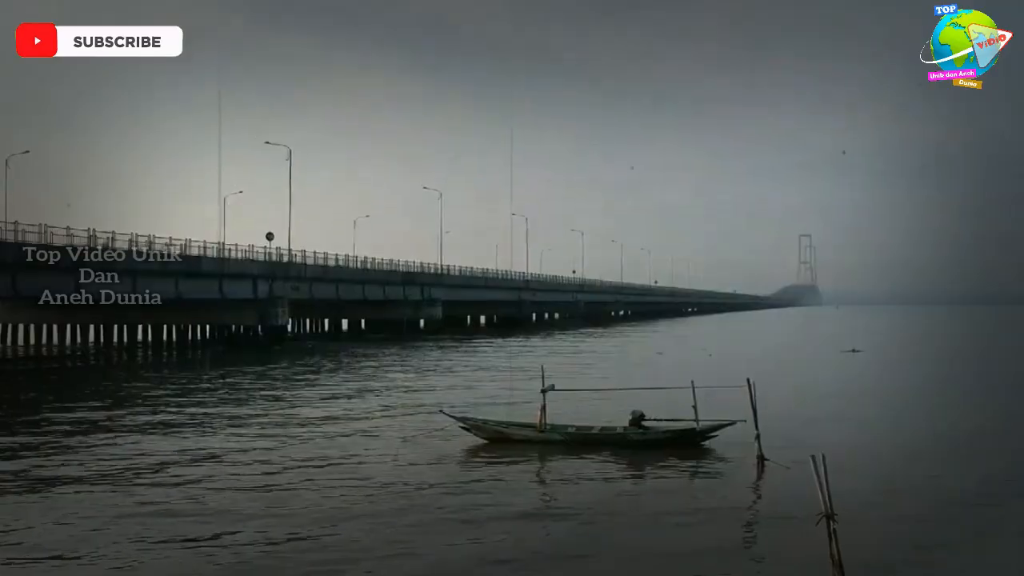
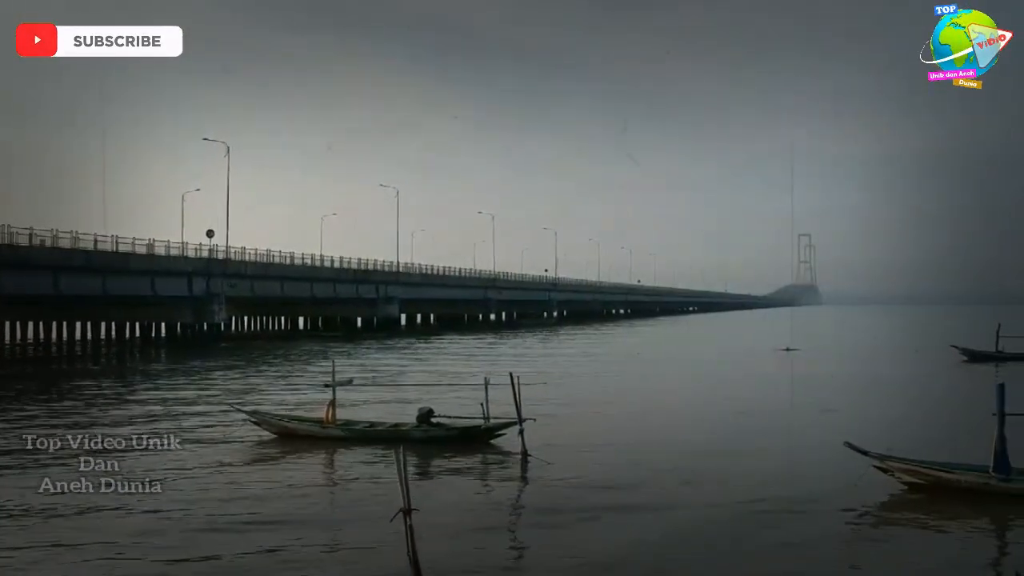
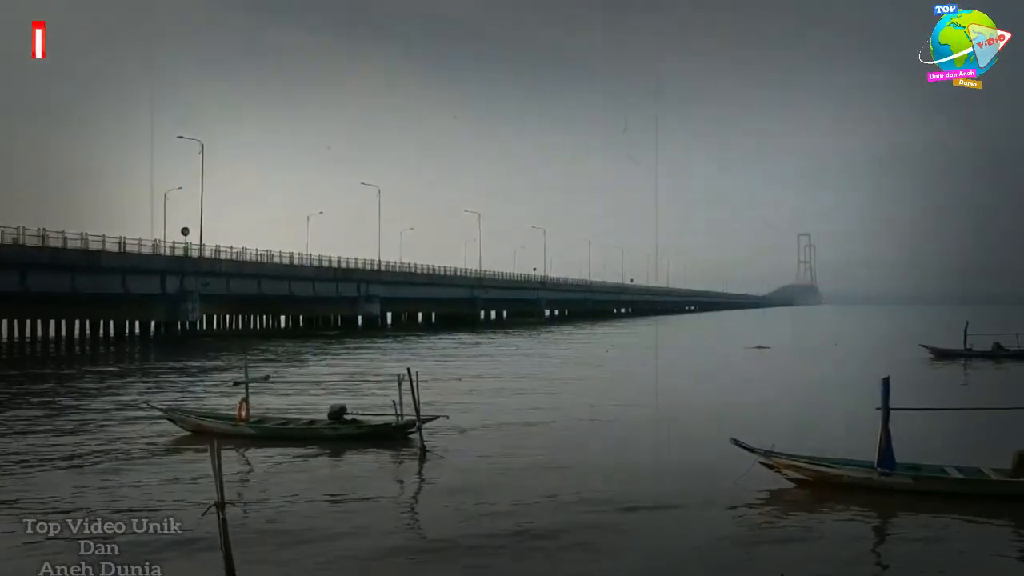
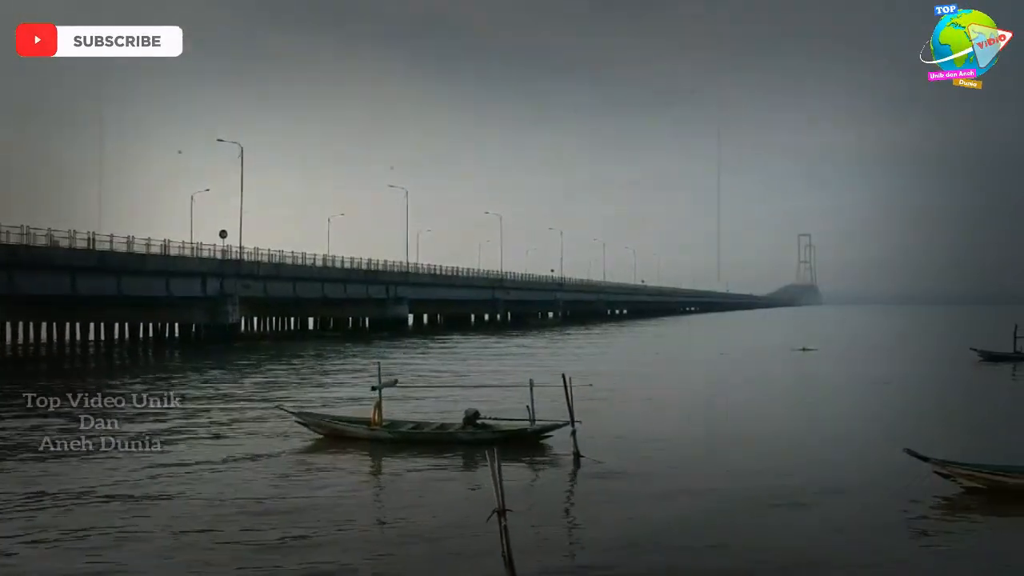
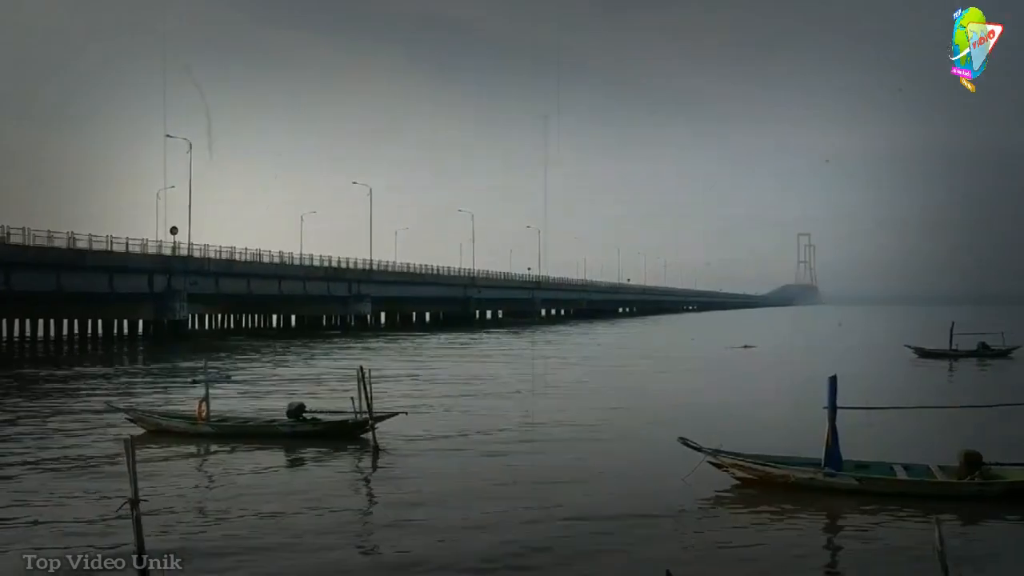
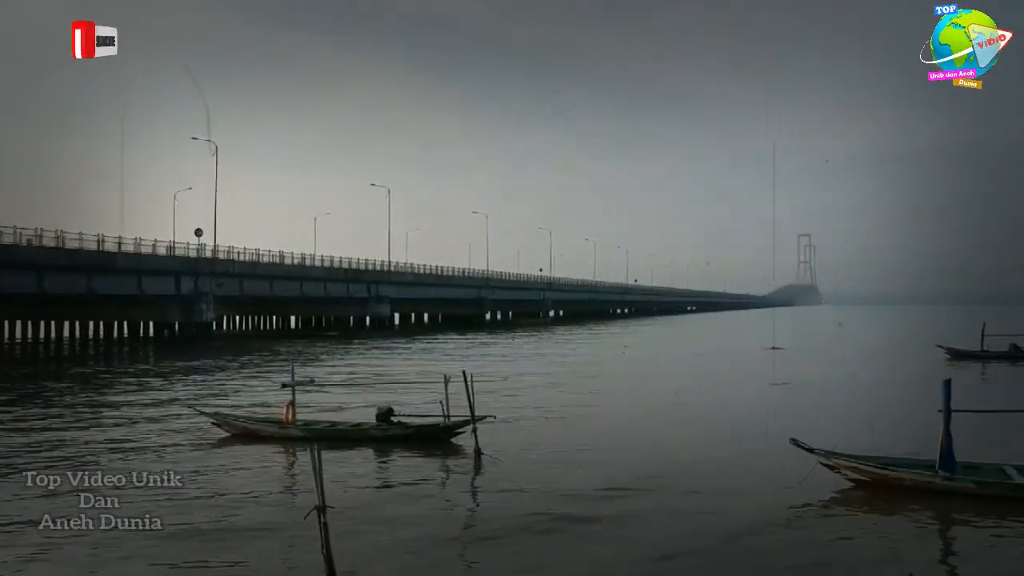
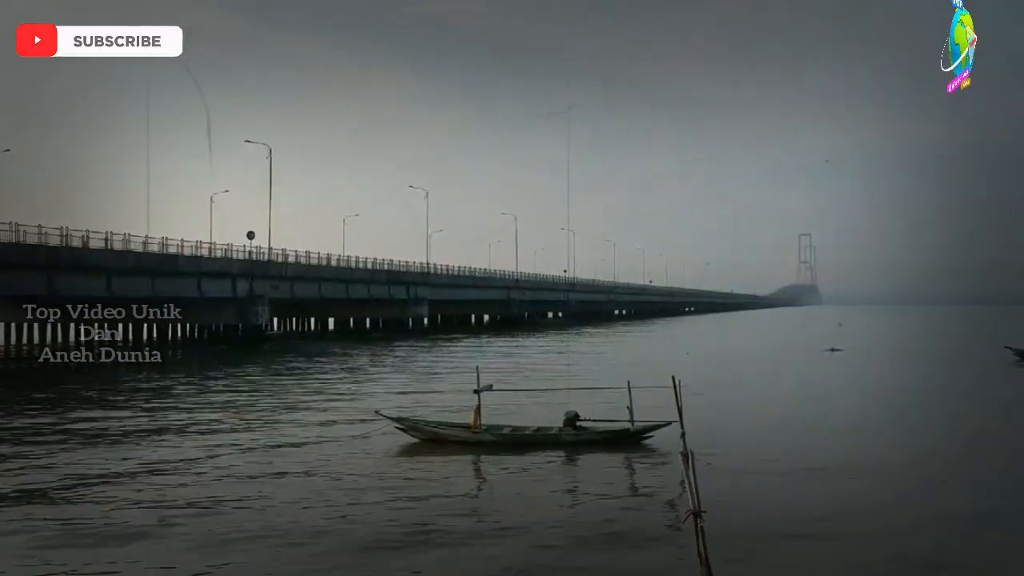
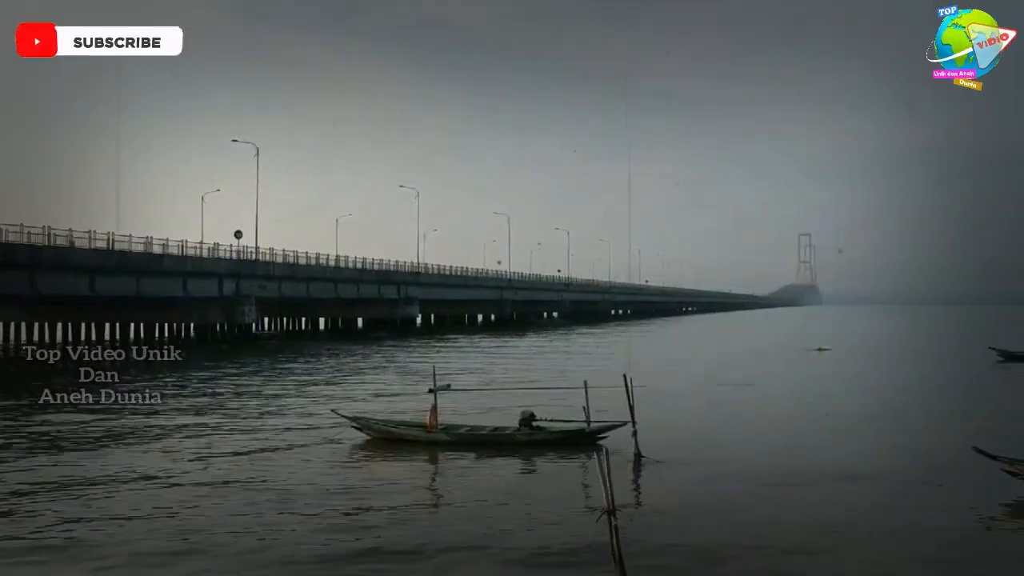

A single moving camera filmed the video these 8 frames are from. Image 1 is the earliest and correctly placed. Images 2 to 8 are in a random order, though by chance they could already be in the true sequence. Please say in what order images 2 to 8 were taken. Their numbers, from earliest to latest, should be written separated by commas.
7, 8, 4, 2, 6, 3, 5
